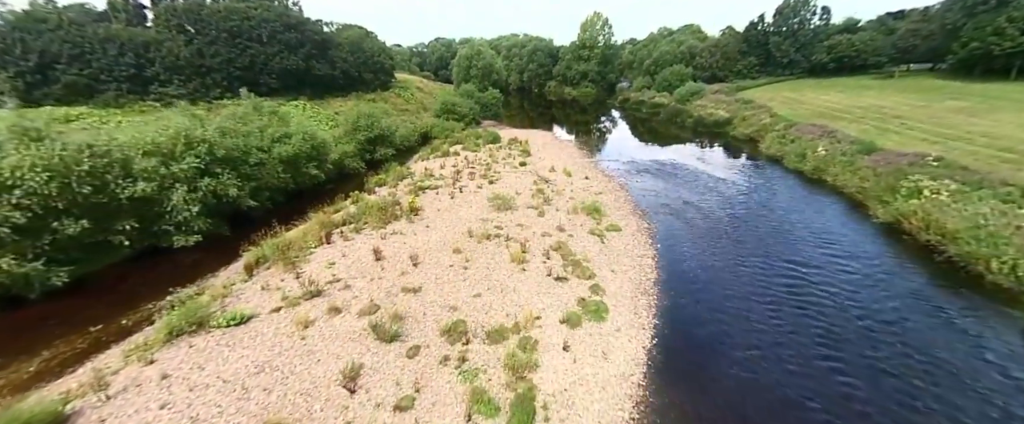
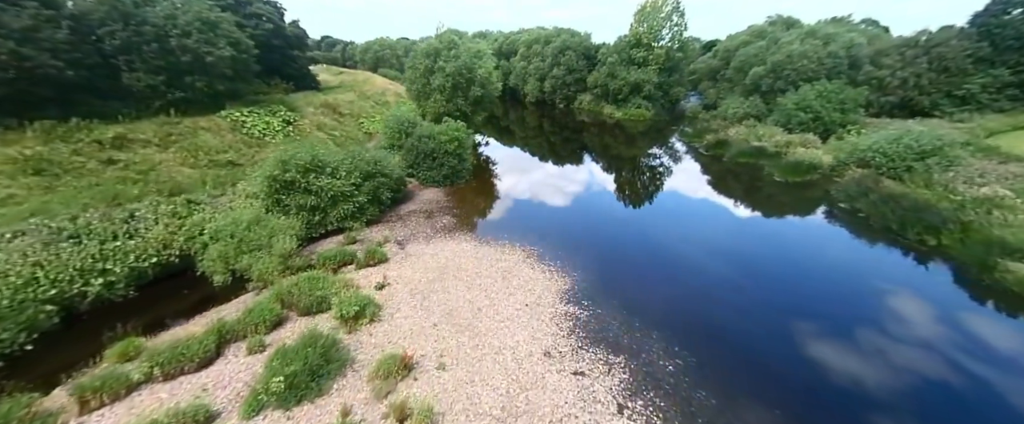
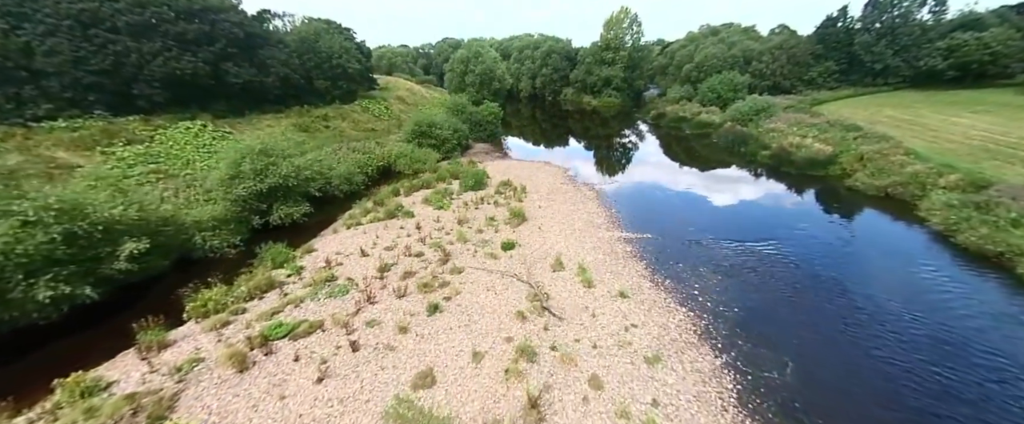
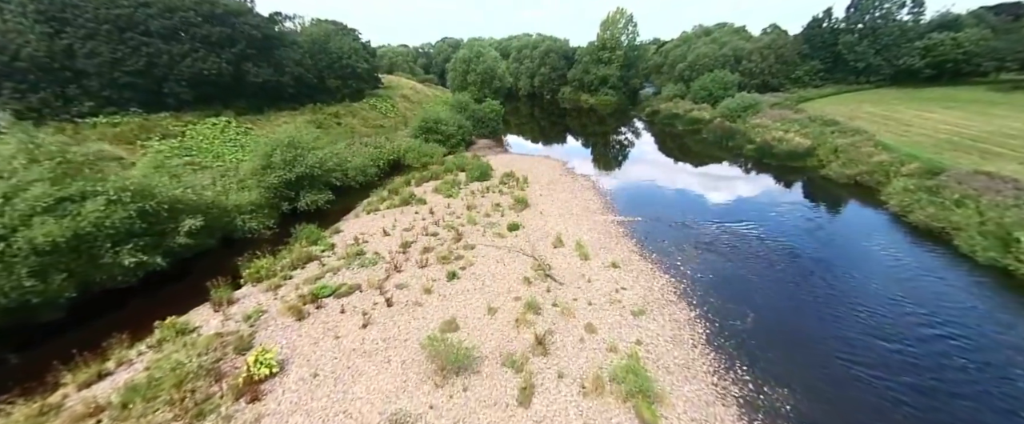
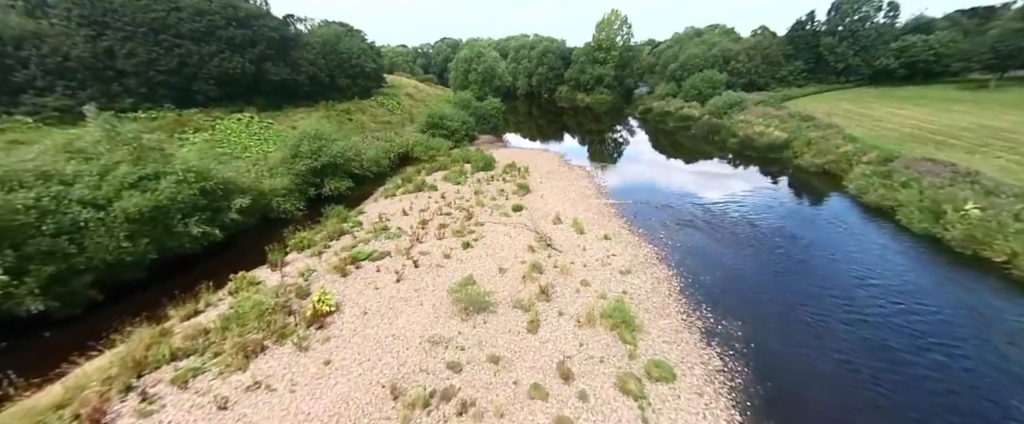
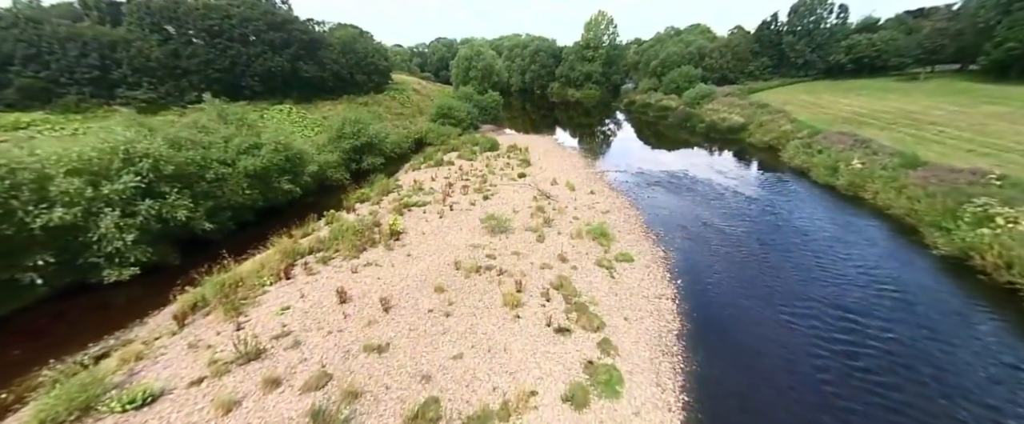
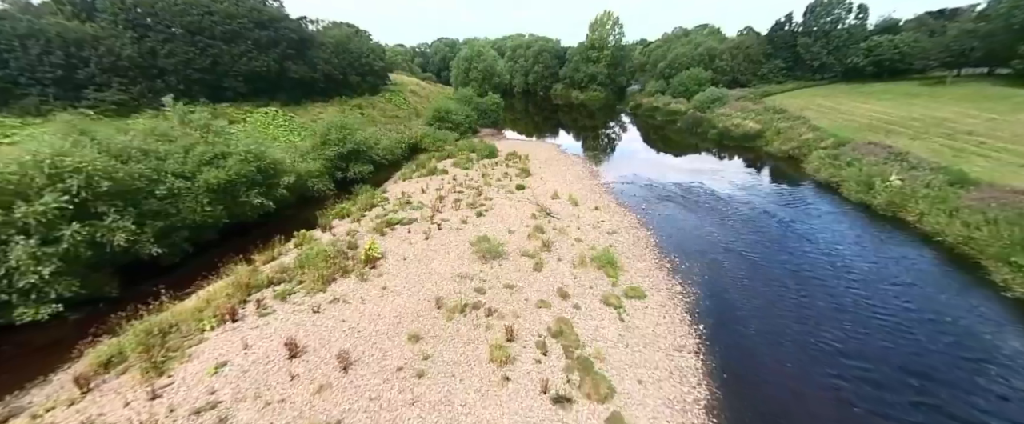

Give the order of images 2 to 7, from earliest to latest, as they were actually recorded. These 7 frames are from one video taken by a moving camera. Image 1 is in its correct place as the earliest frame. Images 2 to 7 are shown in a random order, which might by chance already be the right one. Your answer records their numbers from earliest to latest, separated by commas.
6, 7, 5, 4, 3, 2
